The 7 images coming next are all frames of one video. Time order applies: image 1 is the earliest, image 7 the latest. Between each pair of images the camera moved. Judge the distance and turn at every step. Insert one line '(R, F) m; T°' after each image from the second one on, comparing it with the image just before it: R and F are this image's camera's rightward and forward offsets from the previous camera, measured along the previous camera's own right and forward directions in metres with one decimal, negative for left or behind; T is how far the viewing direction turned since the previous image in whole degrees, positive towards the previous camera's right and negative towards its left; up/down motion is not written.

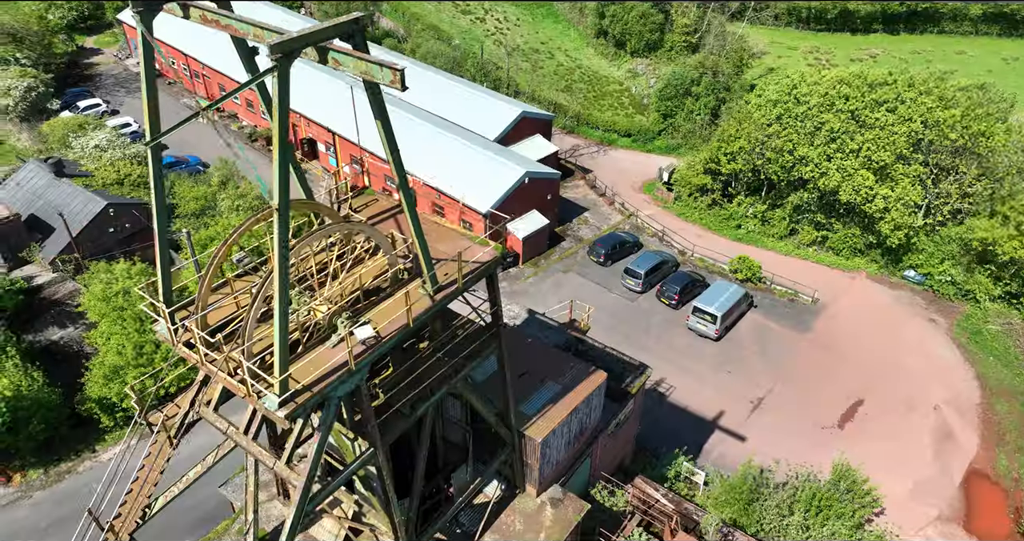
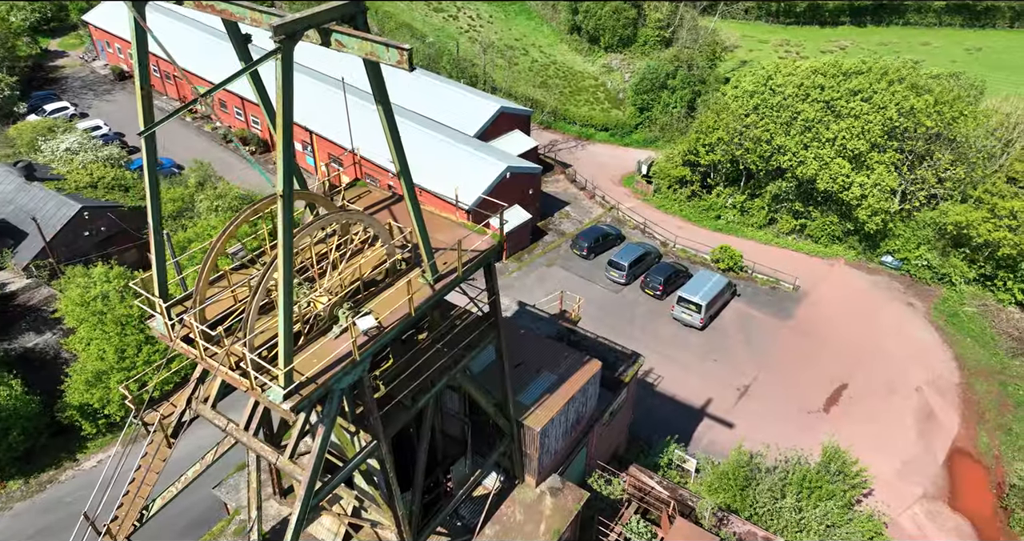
(-0.3, +0.1) m; +2°
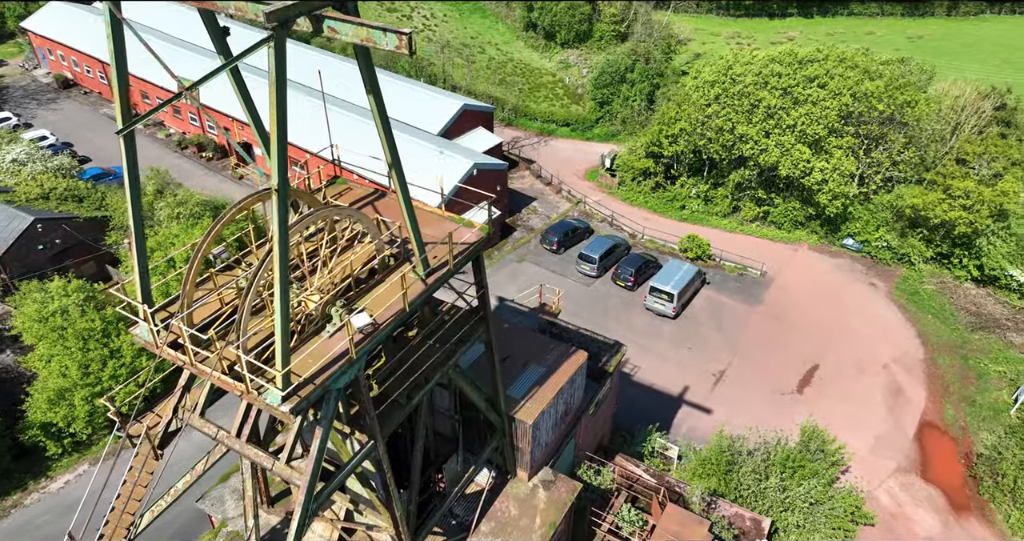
(-0.4, +0.1) m; +3°
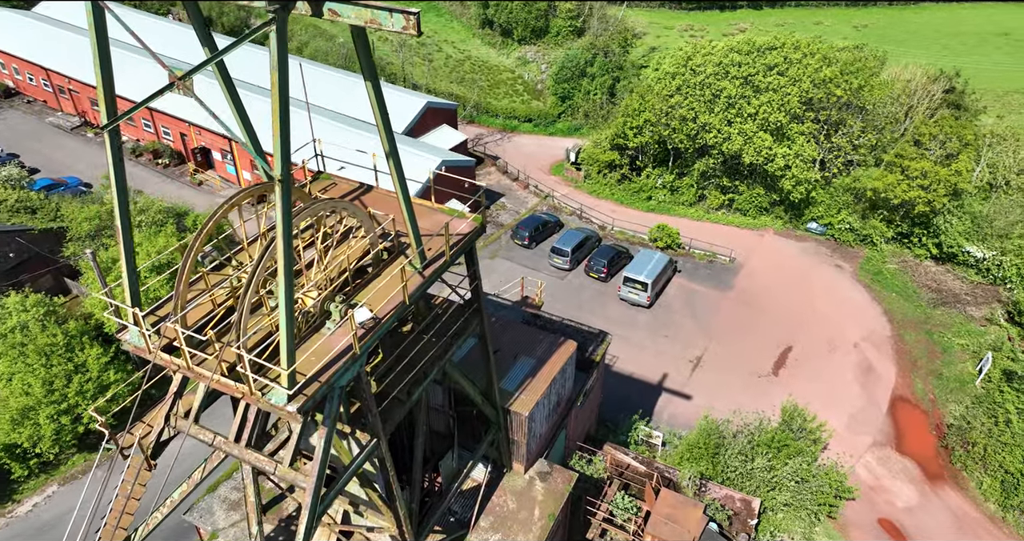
(-0.5, +0.1) m; +3°
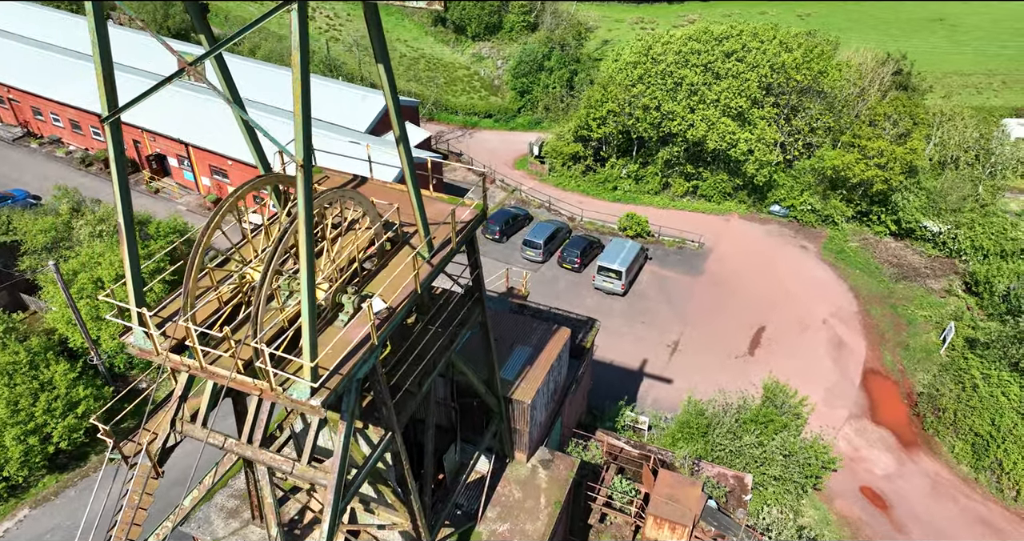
(-0.7, +0.1) m; +3°
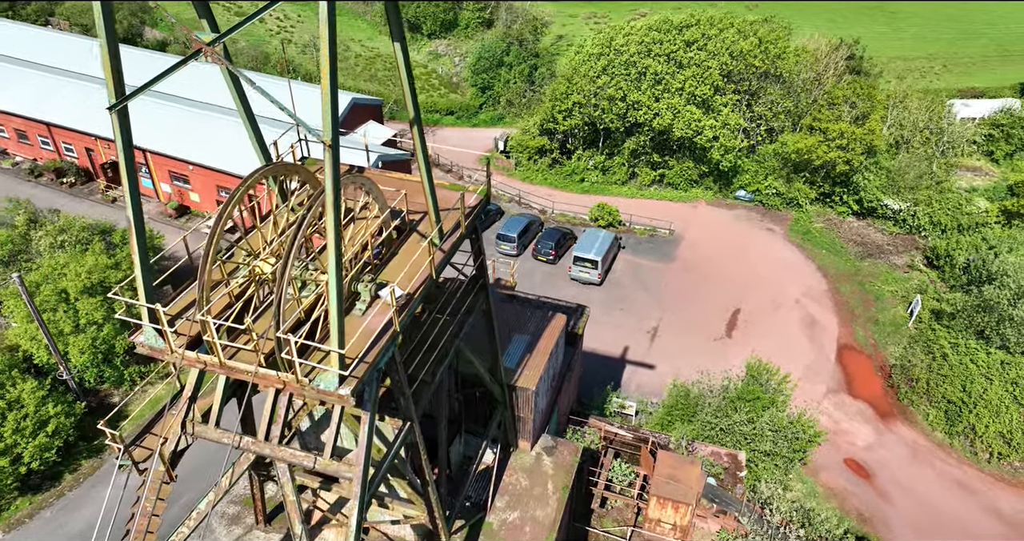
(-0.7, +0.1) m; +3°
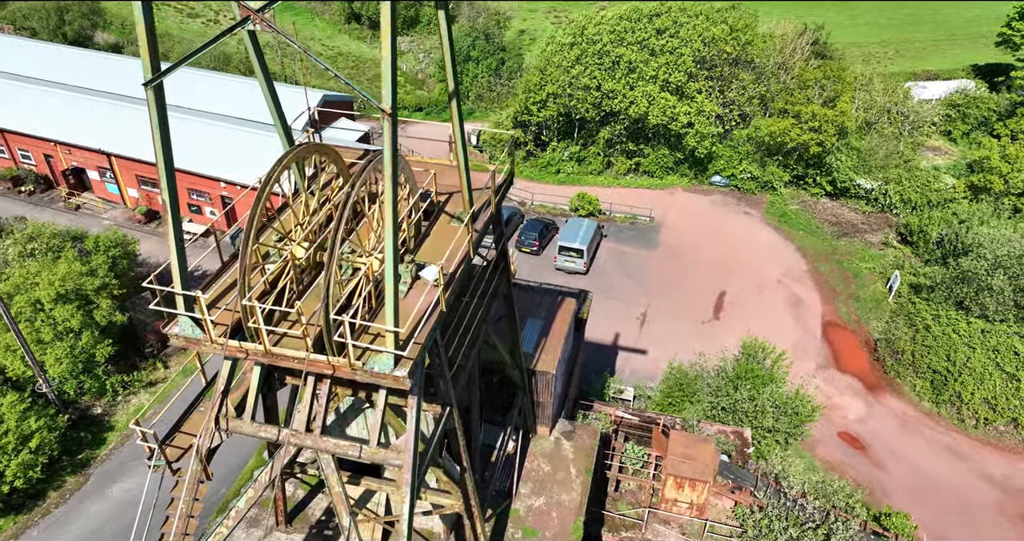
(-0.9, +0.2) m; +3°
